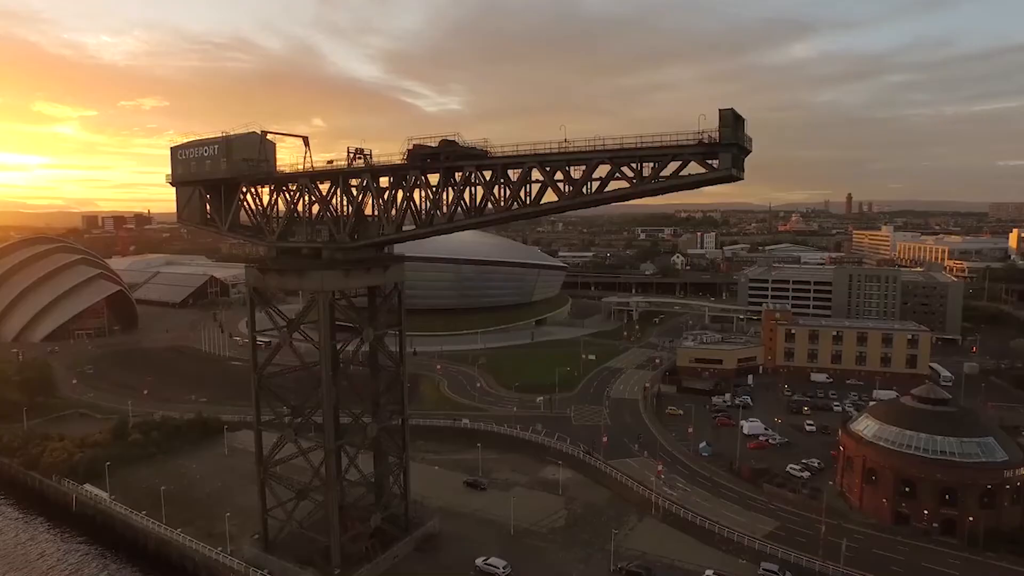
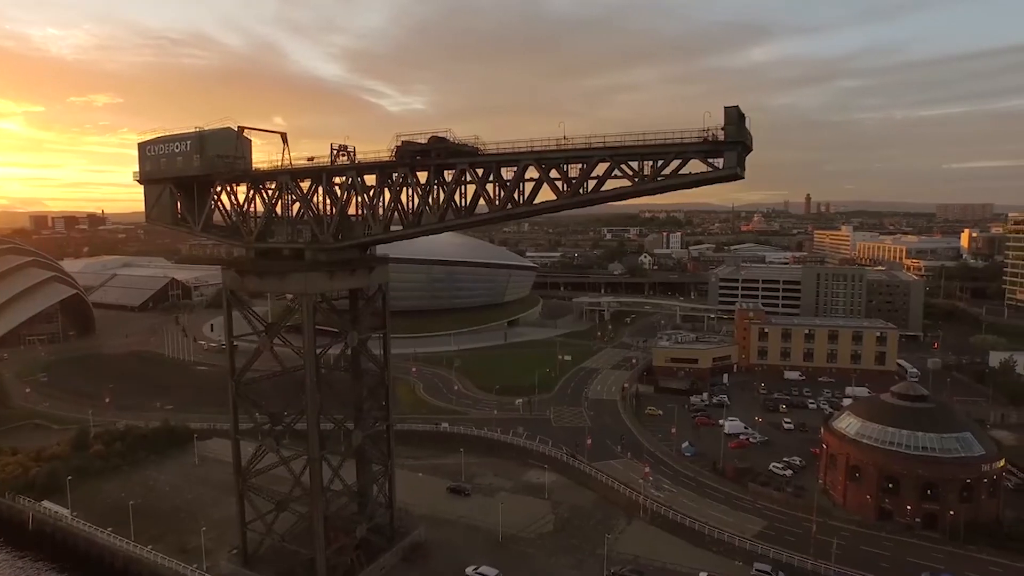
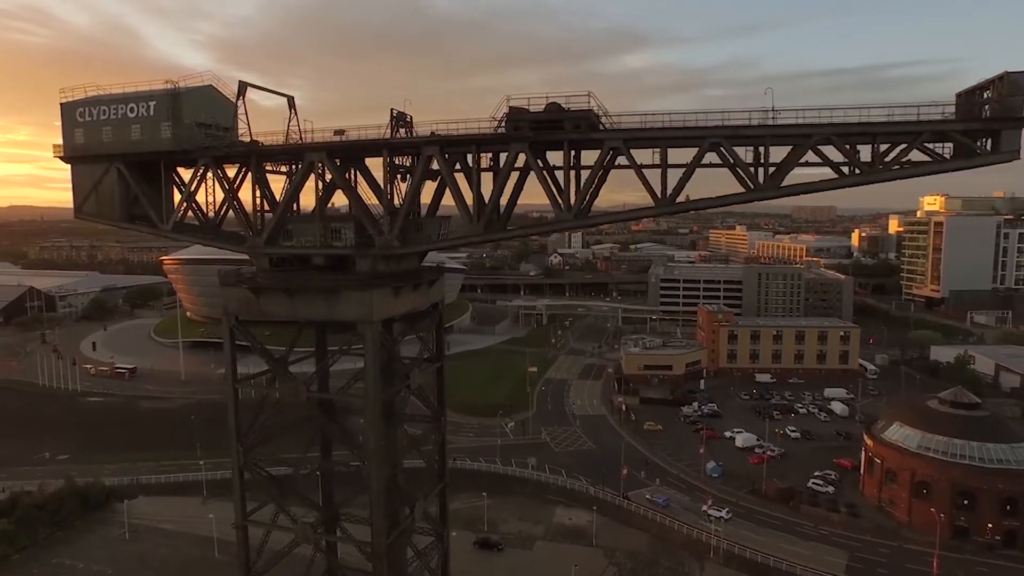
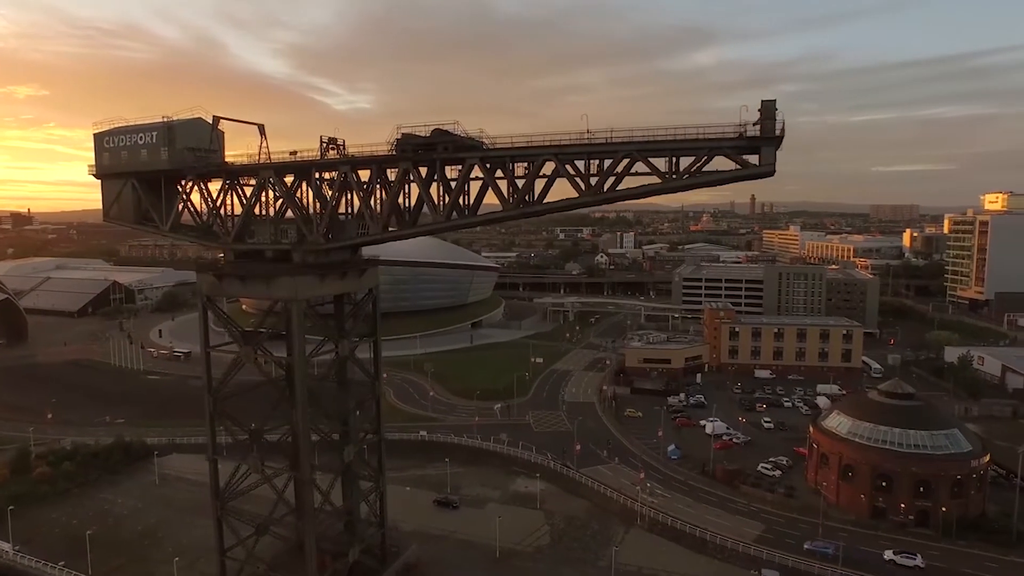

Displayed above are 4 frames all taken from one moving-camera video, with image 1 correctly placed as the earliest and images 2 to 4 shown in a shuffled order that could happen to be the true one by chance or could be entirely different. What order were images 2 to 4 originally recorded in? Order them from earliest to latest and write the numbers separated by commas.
2, 4, 3
